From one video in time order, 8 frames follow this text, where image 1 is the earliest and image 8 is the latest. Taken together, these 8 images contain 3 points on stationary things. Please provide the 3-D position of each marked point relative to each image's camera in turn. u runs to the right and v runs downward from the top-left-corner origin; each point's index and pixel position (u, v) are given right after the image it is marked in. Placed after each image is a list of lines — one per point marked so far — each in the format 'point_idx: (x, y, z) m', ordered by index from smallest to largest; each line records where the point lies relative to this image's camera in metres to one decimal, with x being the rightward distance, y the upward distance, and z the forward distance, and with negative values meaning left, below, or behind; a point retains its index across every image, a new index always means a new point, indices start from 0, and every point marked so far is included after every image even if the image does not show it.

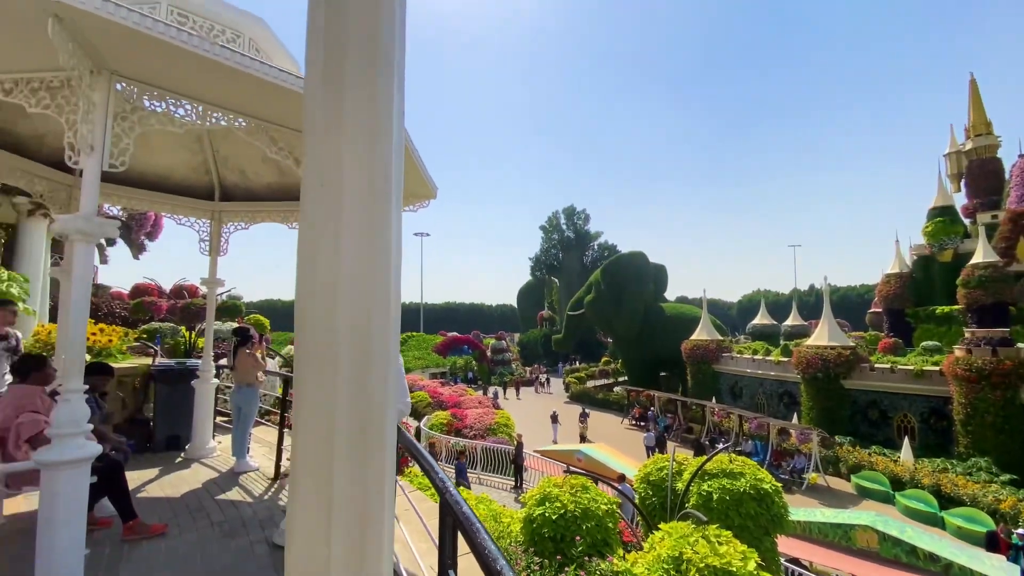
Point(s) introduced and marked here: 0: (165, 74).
0: (-2.5, +1.6, +3.5) m
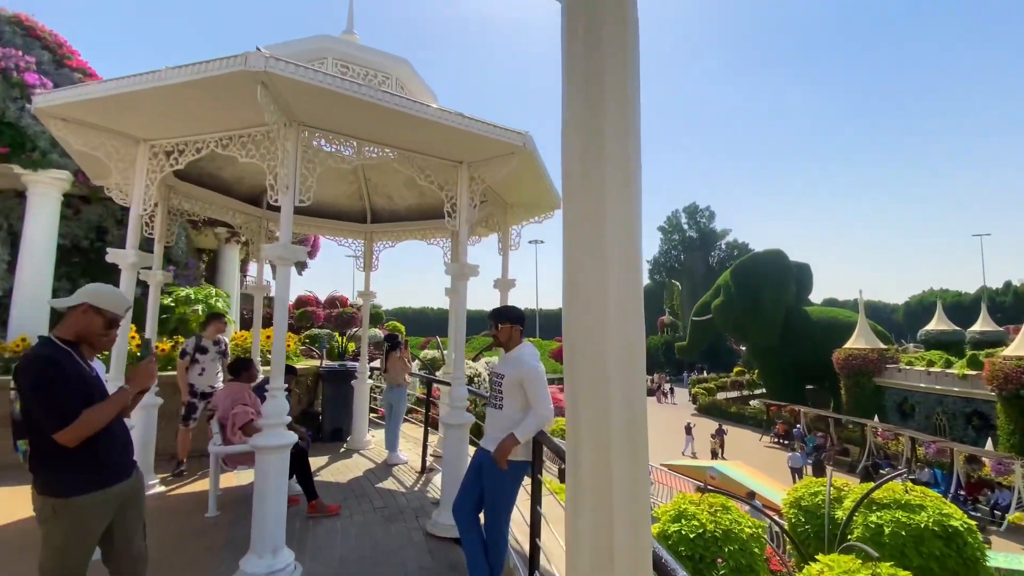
0: (-1.5, +1.5, +4.1) m
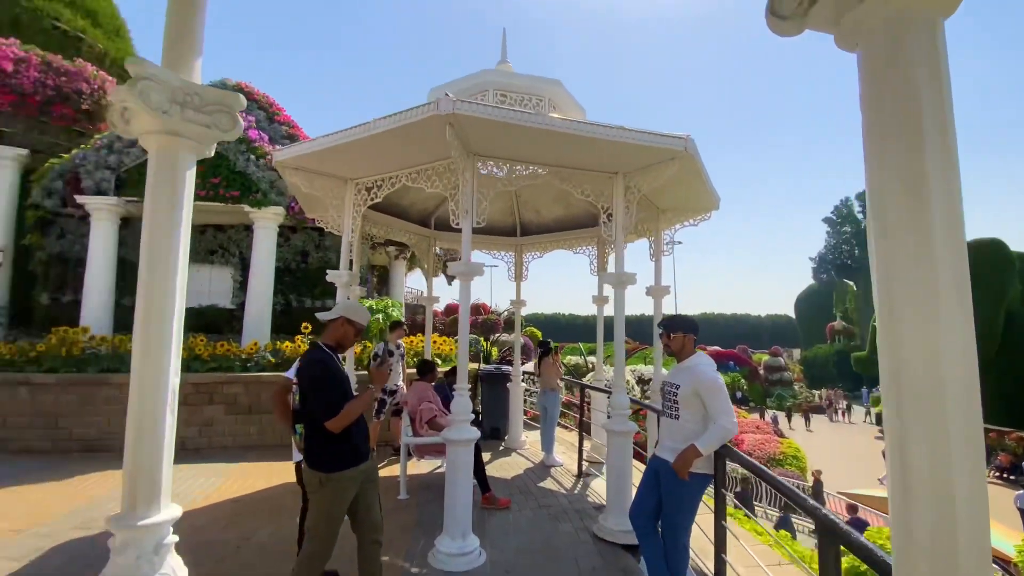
0: (0.0, +1.4, +4.5) m
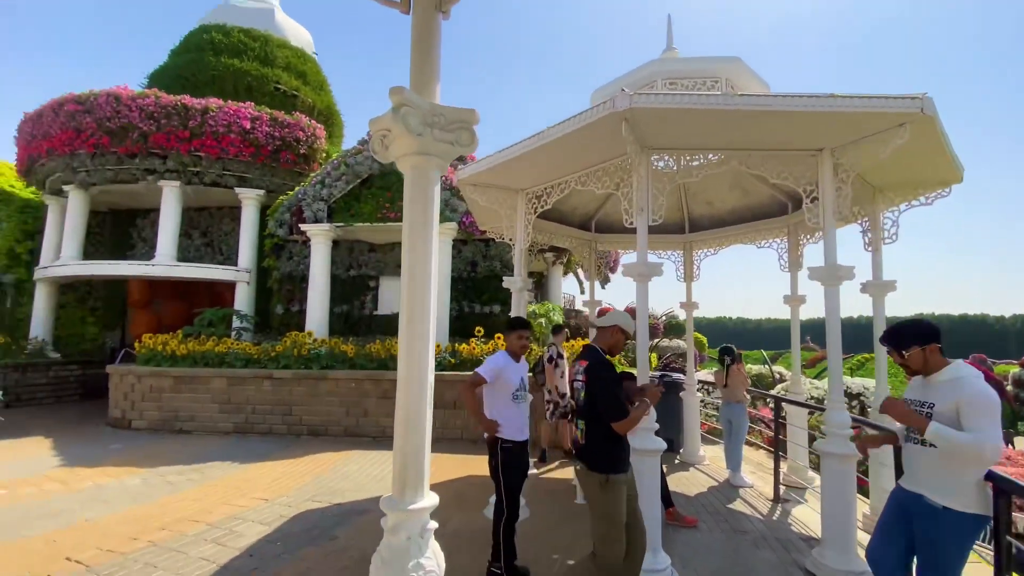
0: (+1.6, +1.4, +4.1) m
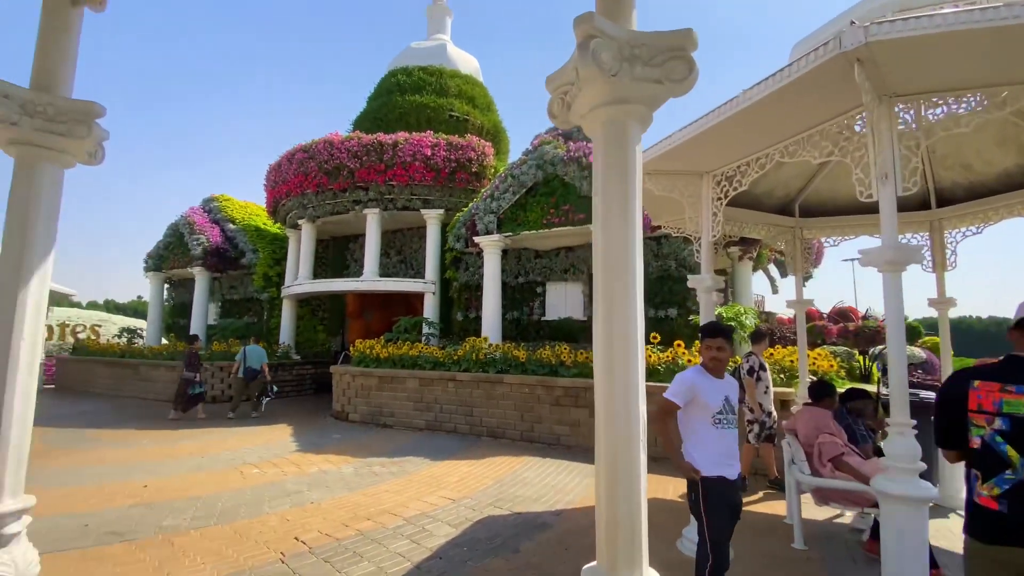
0: (+2.9, +1.4, +3.0) m
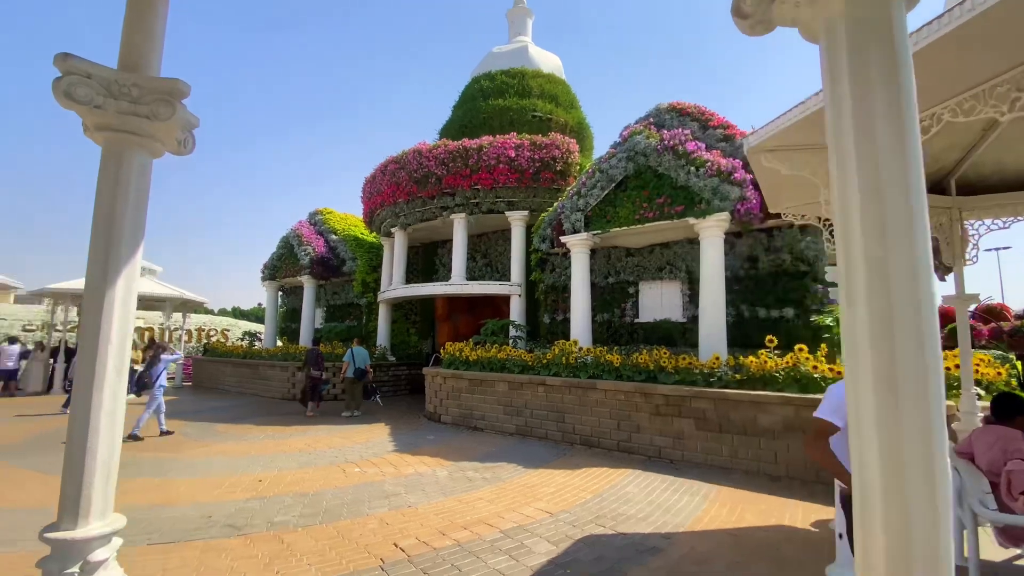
0: (+3.4, +1.5, +2.1) m
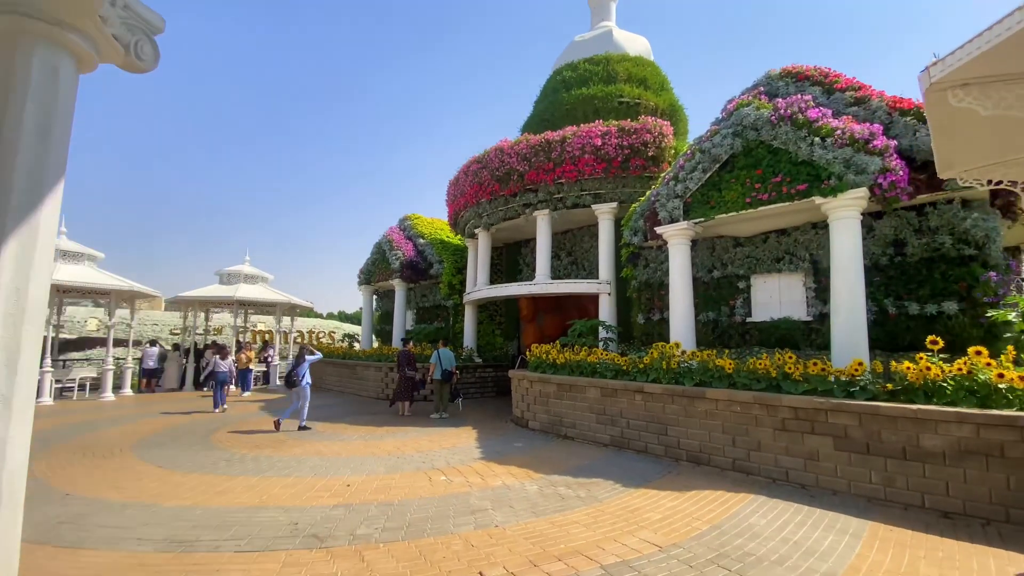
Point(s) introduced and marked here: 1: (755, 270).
0: (+3.7, +1.6, +0.9) m
1: (+4.7, +0.4, +8.9) m
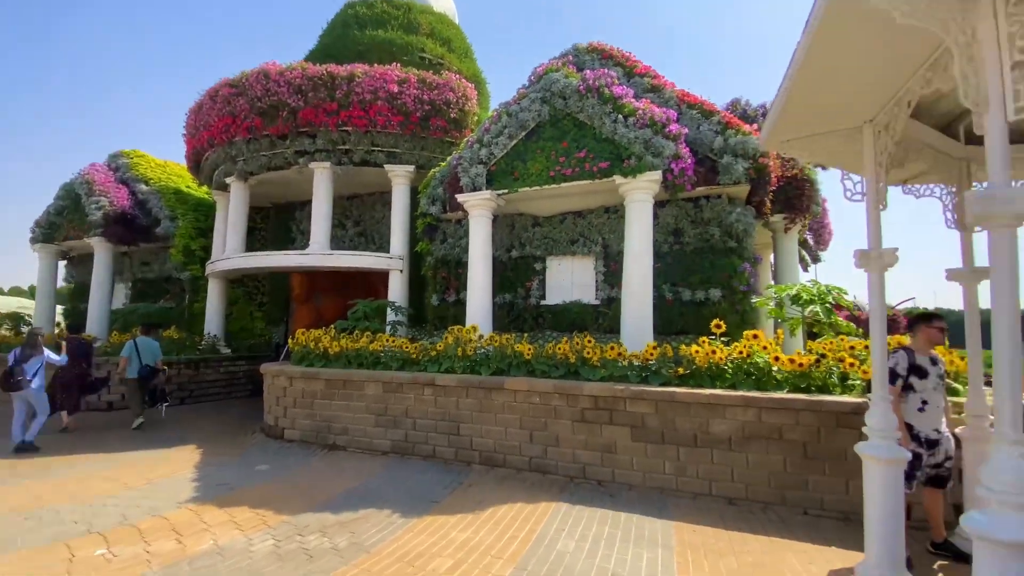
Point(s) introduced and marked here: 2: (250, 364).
0: (+3.4, +1.7, +0.8) m
1: (+0.8, +0.7, +8.5) m
2: (-6.7, -1.9, +11.9) m
